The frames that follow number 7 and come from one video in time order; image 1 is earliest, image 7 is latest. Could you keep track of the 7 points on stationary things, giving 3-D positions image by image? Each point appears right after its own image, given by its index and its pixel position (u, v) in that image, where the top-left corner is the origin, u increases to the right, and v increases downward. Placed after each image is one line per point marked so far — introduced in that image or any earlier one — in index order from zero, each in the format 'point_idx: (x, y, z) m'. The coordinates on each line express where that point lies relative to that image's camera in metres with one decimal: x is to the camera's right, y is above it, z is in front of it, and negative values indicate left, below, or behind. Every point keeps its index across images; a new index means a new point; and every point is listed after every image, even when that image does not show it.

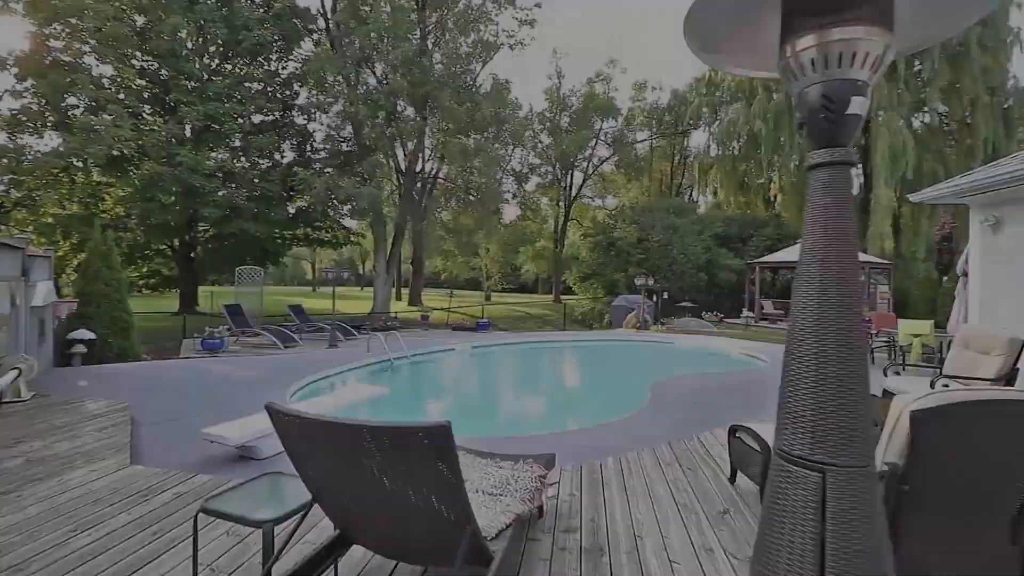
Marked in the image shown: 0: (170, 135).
0: (-9.7, +4.4, +14.3) m
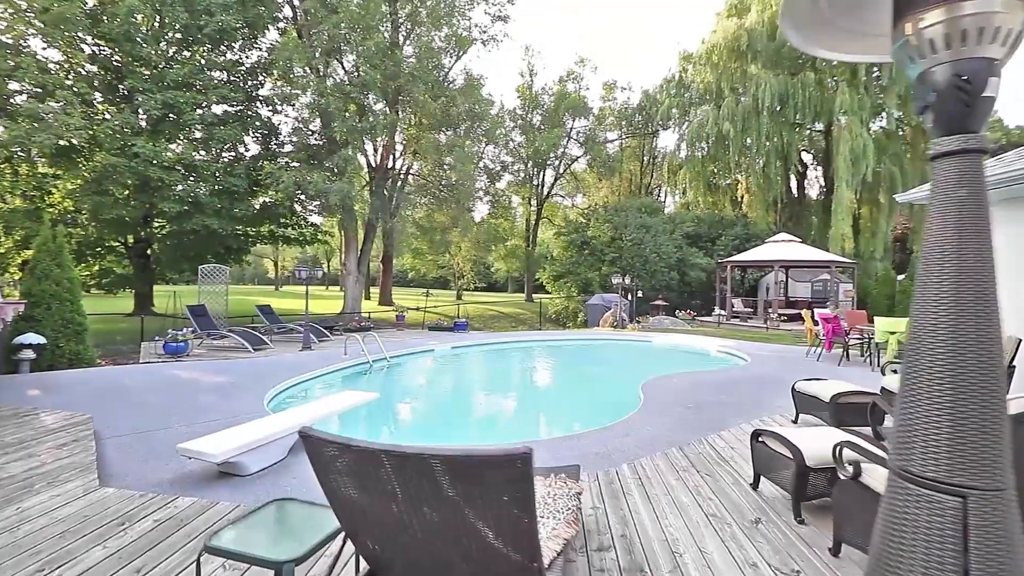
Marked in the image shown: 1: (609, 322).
0: (-10.3, +4.4, +13.4) m
1: (+3.6, -1.2, +18.1) m
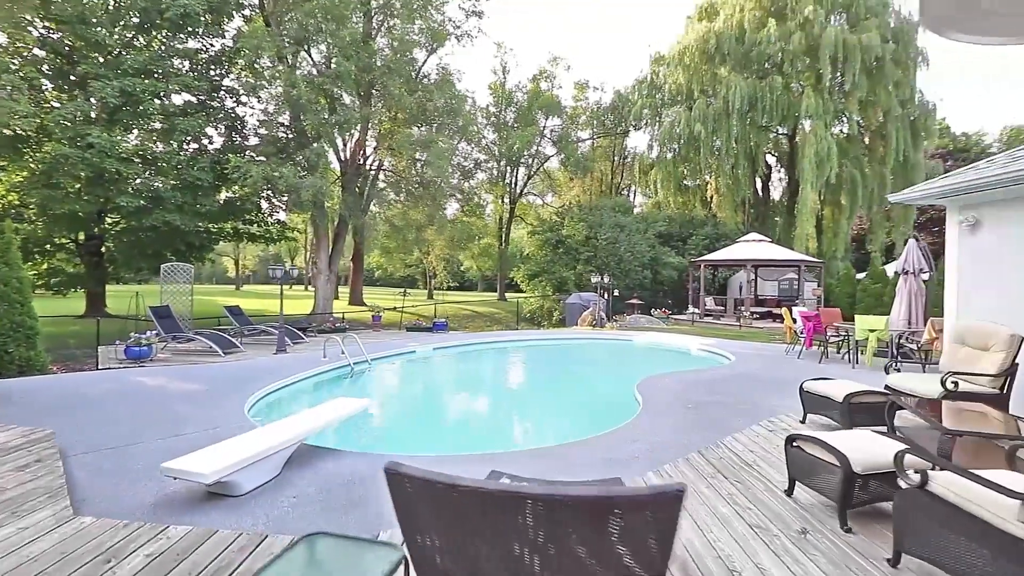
0: (-10.8, +4.4, +12.5) m
1: (+2.8, -1.2, +18.1) m
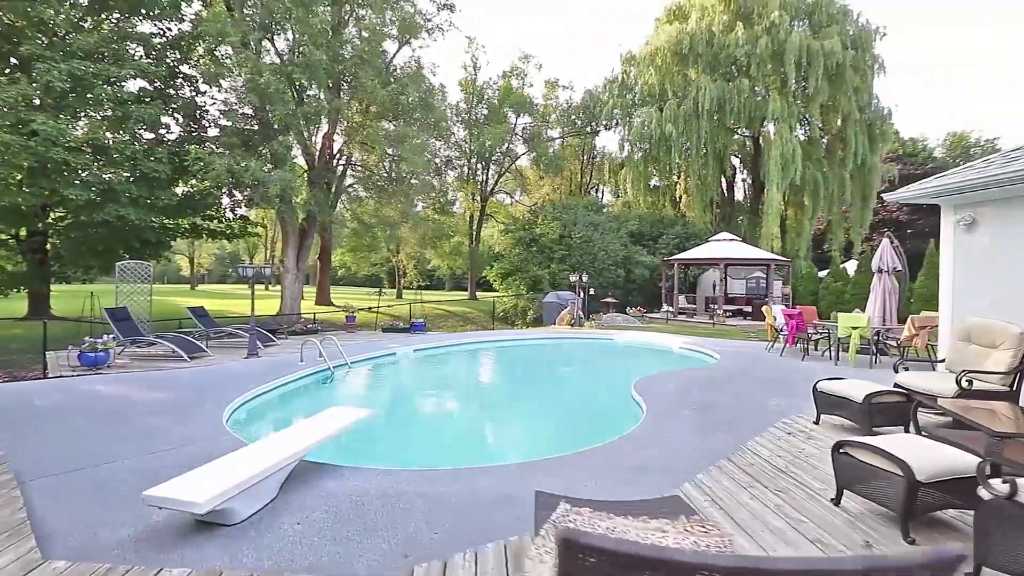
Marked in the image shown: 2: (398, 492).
0: (-11.2, +4.4, +11.4) m
1: (+1.9, -1.1, +18.0) m
2: (-0.8, -1.4, +3.5) m
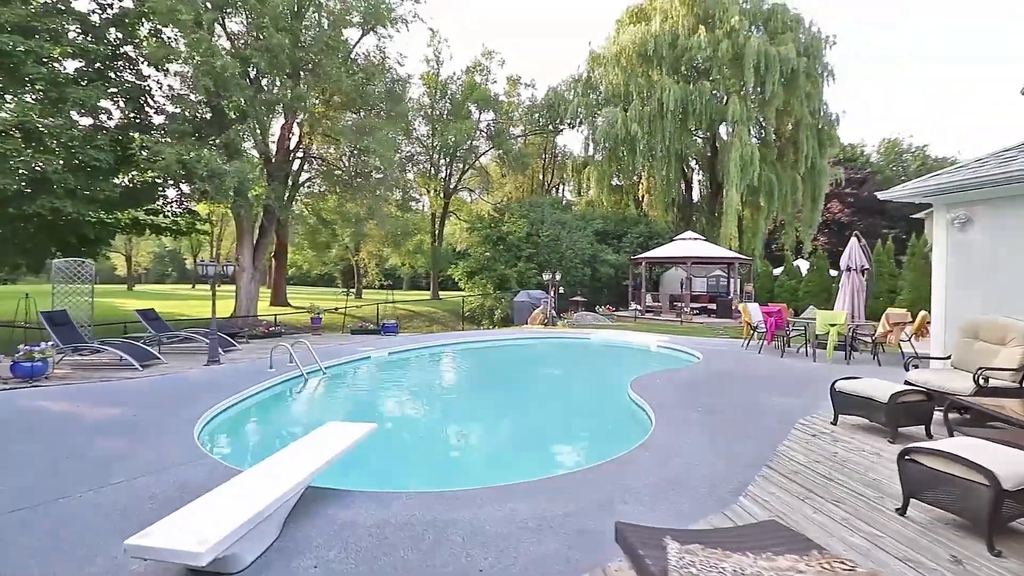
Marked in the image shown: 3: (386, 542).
0: (-11.7, +4.4, +10.0) m
1: (+0.9, -1.1, +17.7) m
2: (-0.5, -1.4, +3.1) m
3: (-0.7, -1.4, +2.9) m
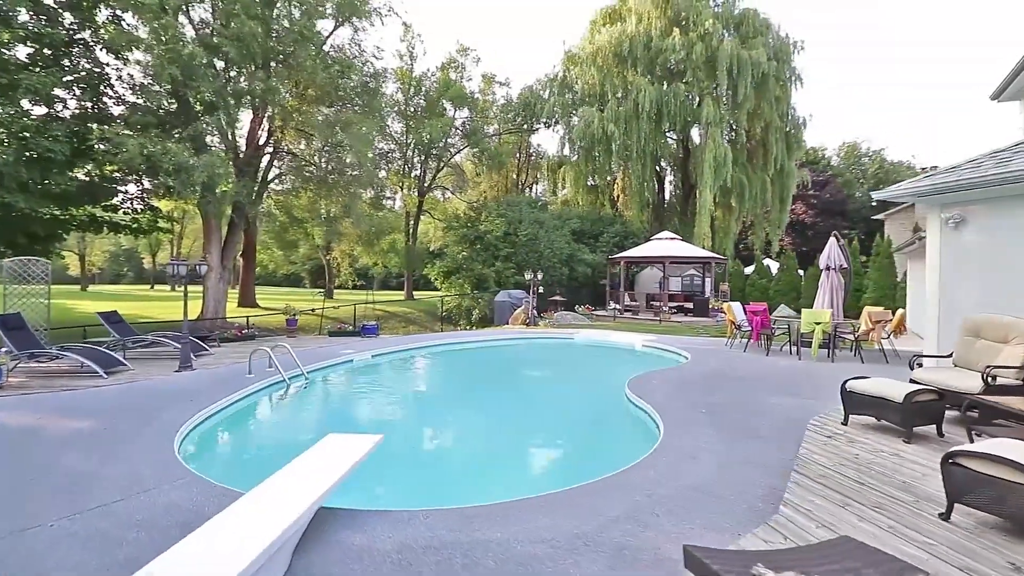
0: (-11.9, +4.3, +9.1) m
1: (+0.2, -1.1, +17.6) m
2: (-0.4, -1.4, +2.9) m
3: (-0.5, -1.4, +2.6) m
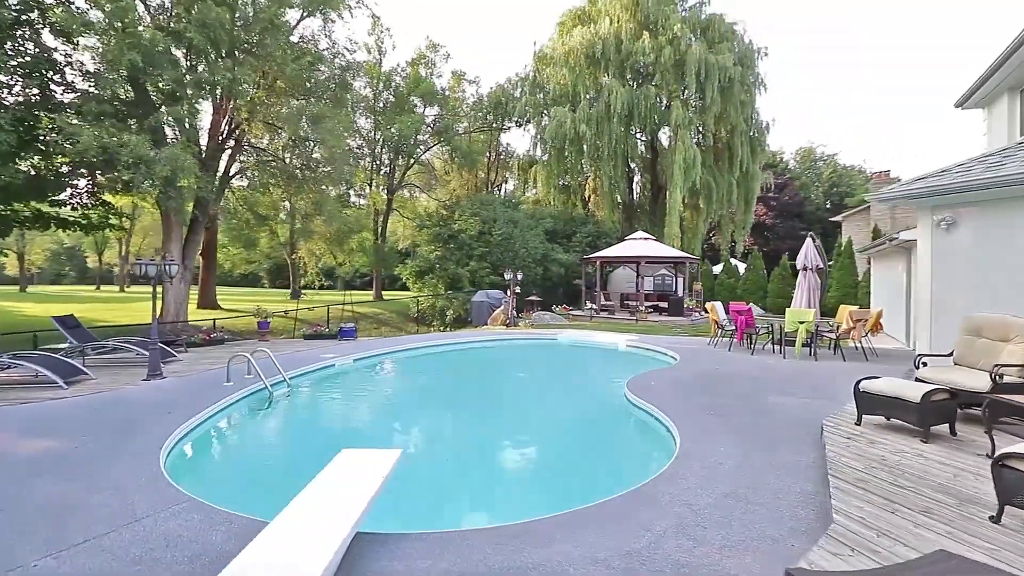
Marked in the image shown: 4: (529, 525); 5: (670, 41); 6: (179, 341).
0: (-12.1, +4.3, +8.1) m
1: (-0.6, -1.1, +17.4) m
2: (-0.1, -1.5, +2.7) m
3: (-0.2, -1.5, +2.4) m
4: (+0.1, -1.5, +3.1) m
5: (+6.6, +10.0, +20.1) m
6: (-6.6, -1.0, +9.9) m
